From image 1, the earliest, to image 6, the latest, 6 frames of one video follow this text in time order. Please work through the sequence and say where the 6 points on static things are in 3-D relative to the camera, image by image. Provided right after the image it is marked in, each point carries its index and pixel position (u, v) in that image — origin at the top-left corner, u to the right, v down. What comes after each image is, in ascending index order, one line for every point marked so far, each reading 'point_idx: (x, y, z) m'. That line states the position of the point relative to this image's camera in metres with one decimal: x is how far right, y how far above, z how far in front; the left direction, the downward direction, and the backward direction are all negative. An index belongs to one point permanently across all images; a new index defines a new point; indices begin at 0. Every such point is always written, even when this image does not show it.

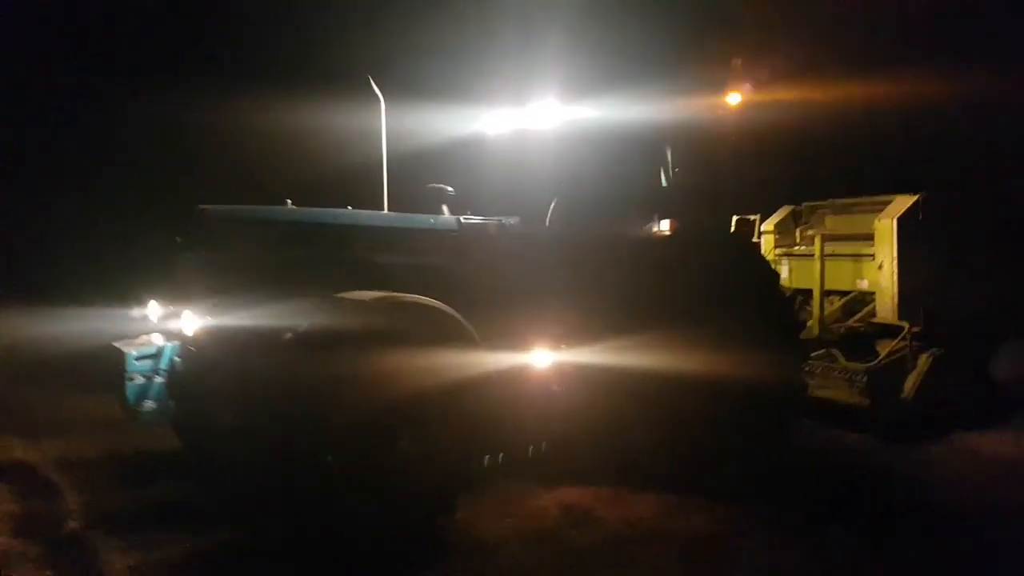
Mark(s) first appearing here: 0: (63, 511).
0: (-3.2, -1.6, +5.7) m
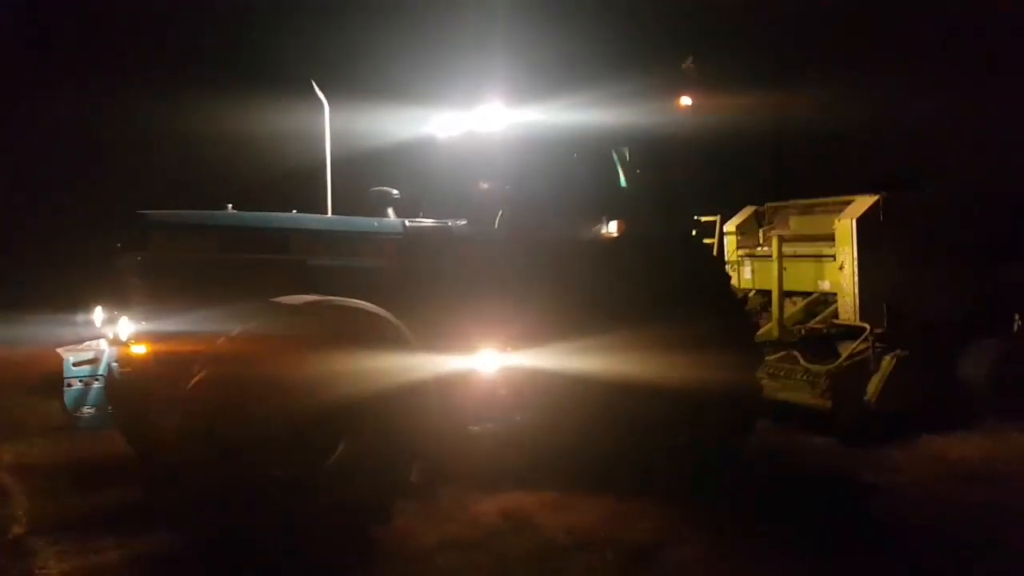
0: (-3.6, -1.6, +5.8) m
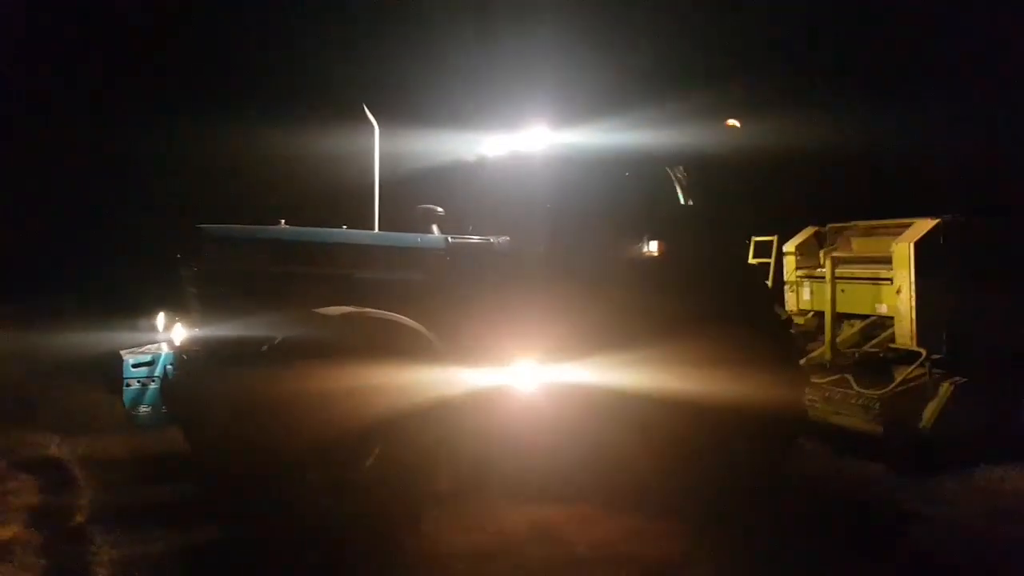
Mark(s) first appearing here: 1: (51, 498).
0: (-3.4, -1.6, +6.3) m
1: (-3.6, -1.6, +6.3) m
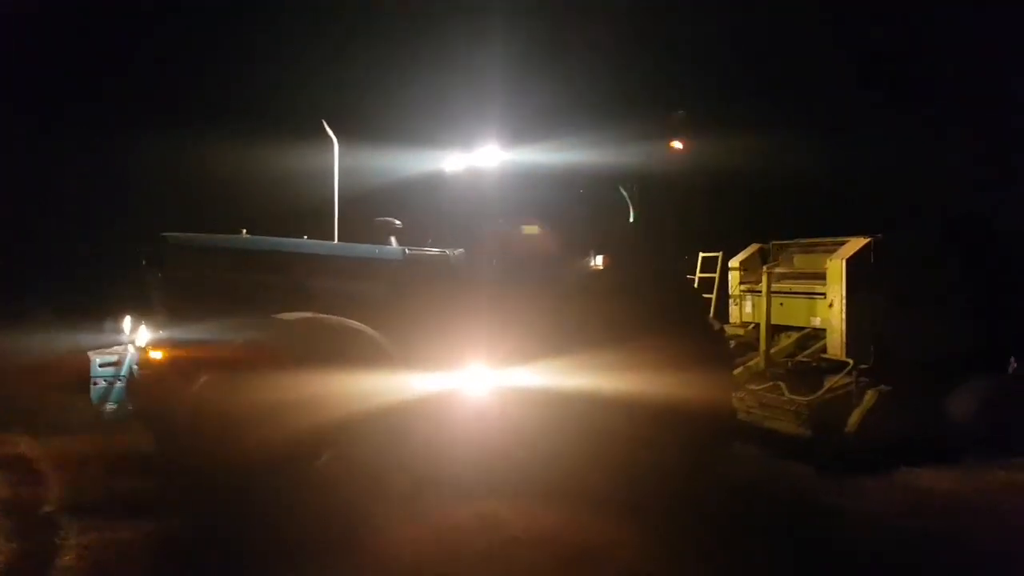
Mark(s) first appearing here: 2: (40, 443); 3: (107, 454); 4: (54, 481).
0: (-3.8, -1.7, +6.6) m
1: (-4.0, -1.7, +6.6) m
2: (-4.6, -1.5, +7.9) m
3: (-3.8, -1.6, +7.6) m
4: (-3.9, -1.6, +6.8) m
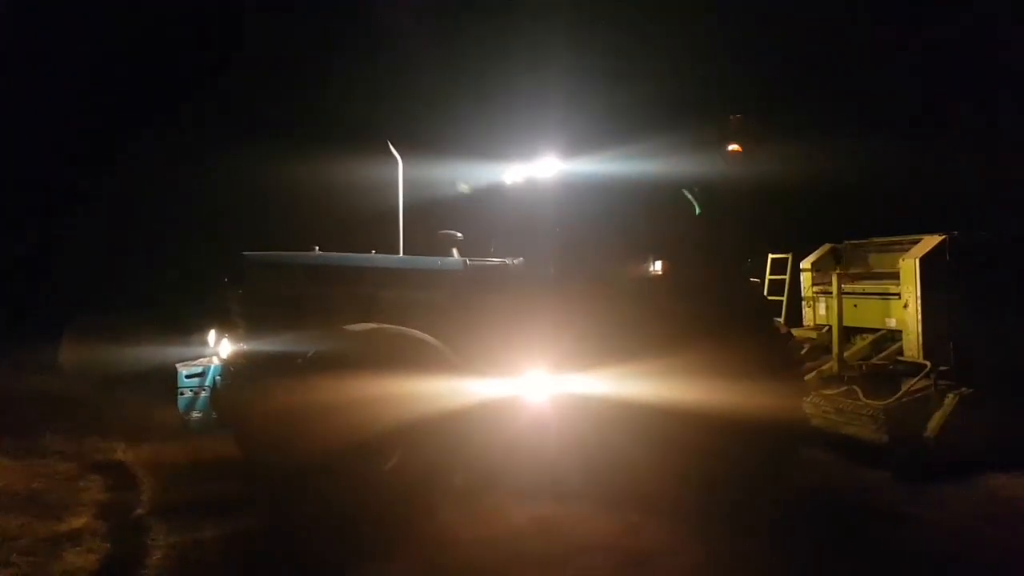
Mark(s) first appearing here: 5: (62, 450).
0: (-3.3, -1.8, +7.1) m
1: (-3.5, -1.8, +7.2) m
2: (-3.9, -1.7, +8.5) m
3: (-3.1, -1.7, +8.1) m
4: (-3.3, -1.8, +7.4) m
5: (-4.7, -1.7, +8.6) m
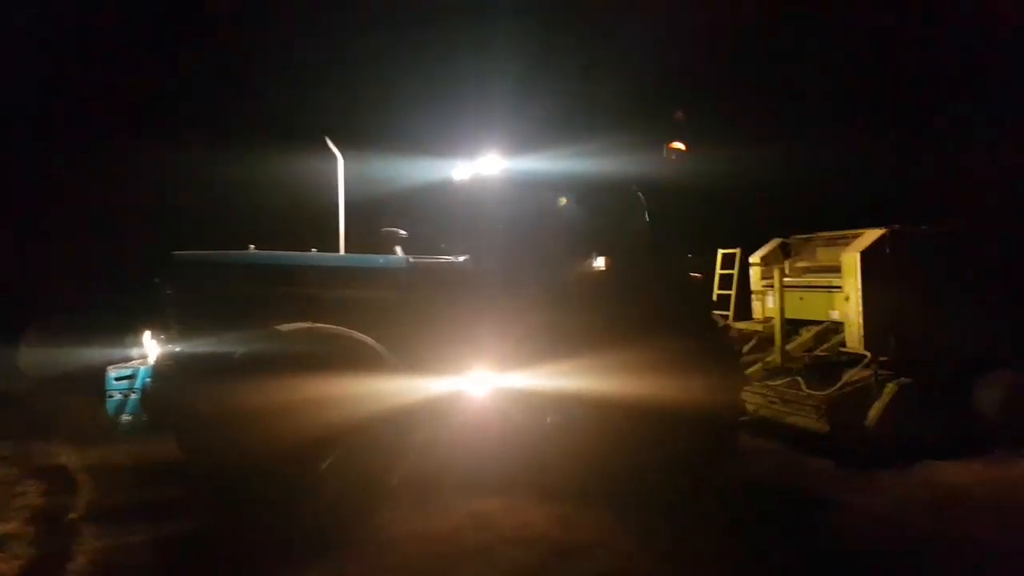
0: (-3.8, -1.8, +7.0) m
1: (-4.0, -1.8, +7.0) m
2: (-4.5, -1.7, +8.4) m
3: (-3.7, -1.7, +7.9) m
4: (-3.8, -1.8, +7.2) m
5: (-5.3, -1.7, +8.4) m
